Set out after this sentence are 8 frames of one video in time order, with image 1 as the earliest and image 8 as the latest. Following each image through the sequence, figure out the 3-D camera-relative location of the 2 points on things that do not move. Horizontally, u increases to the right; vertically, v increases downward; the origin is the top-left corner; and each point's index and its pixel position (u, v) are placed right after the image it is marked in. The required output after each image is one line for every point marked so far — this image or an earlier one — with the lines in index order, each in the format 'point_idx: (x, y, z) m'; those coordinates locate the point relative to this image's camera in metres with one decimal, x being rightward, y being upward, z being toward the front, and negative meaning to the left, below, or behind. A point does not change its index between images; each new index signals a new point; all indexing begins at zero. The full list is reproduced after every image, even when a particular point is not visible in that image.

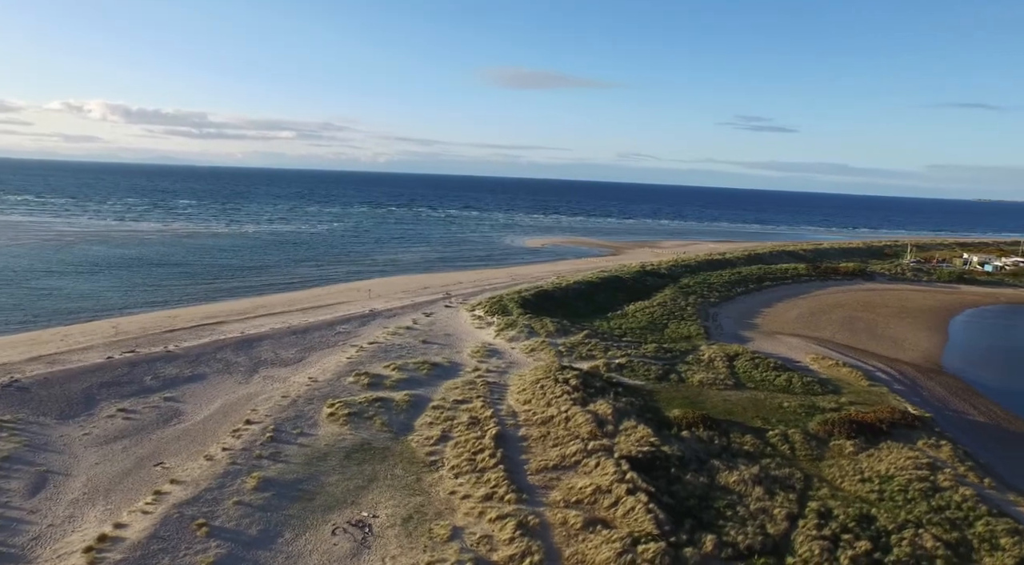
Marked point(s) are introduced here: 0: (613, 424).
0: (+2.2, -2.9, +14.4) m
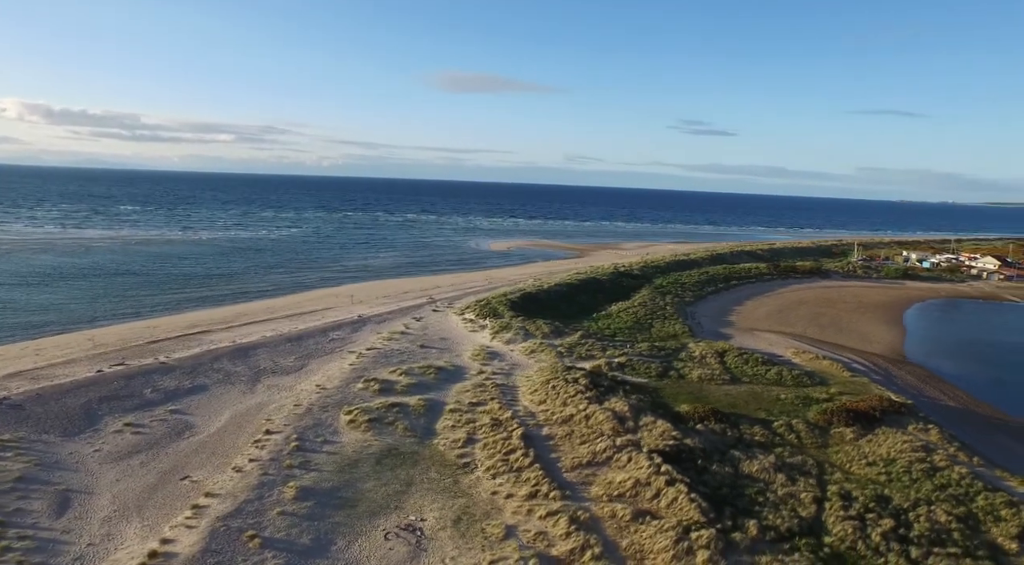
0: (+2.7, -3.0, +15.1) m
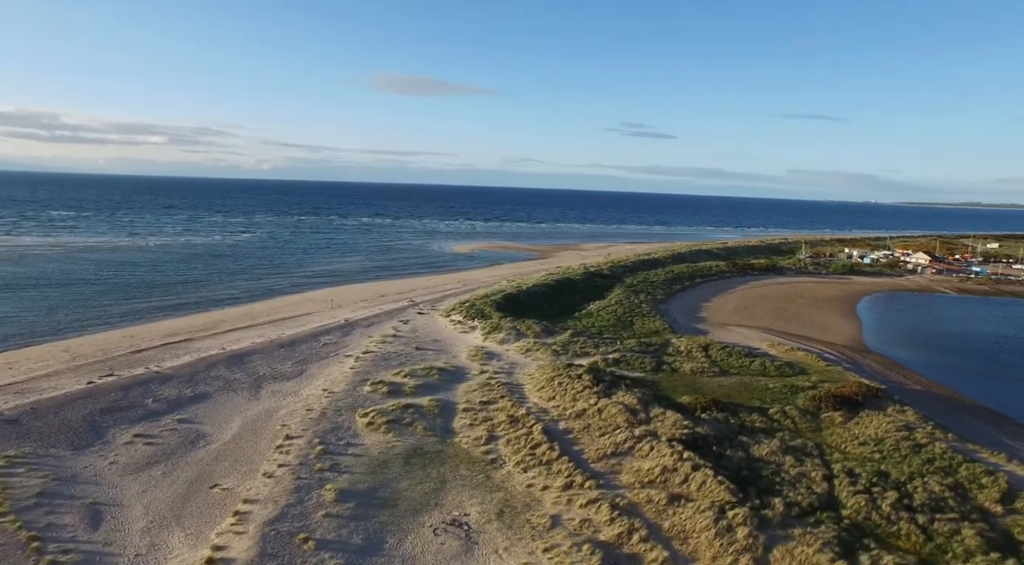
0: (+3.1, -3.0, +16.0) m
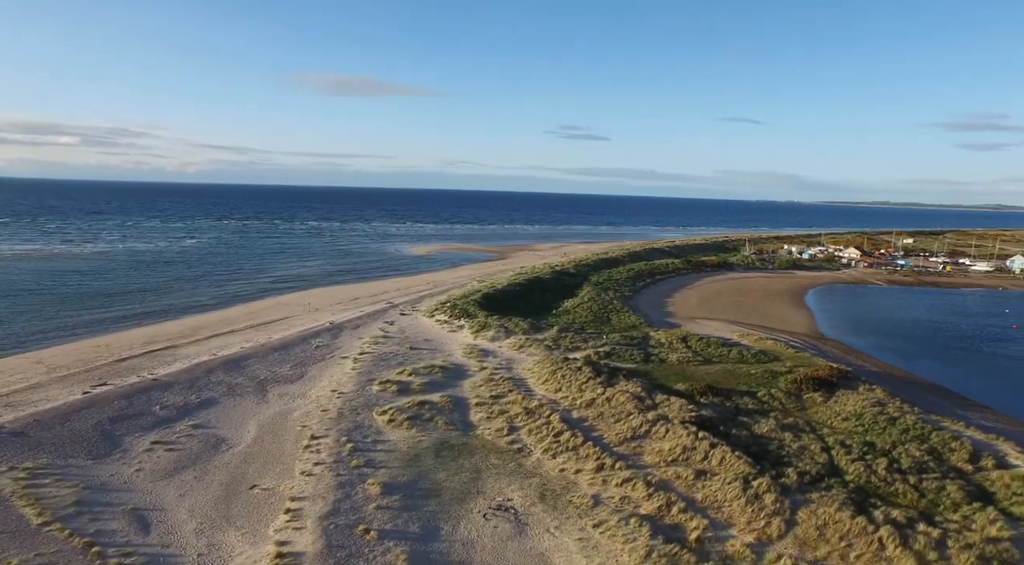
0: (+3.4, -2.9, +17.1) m
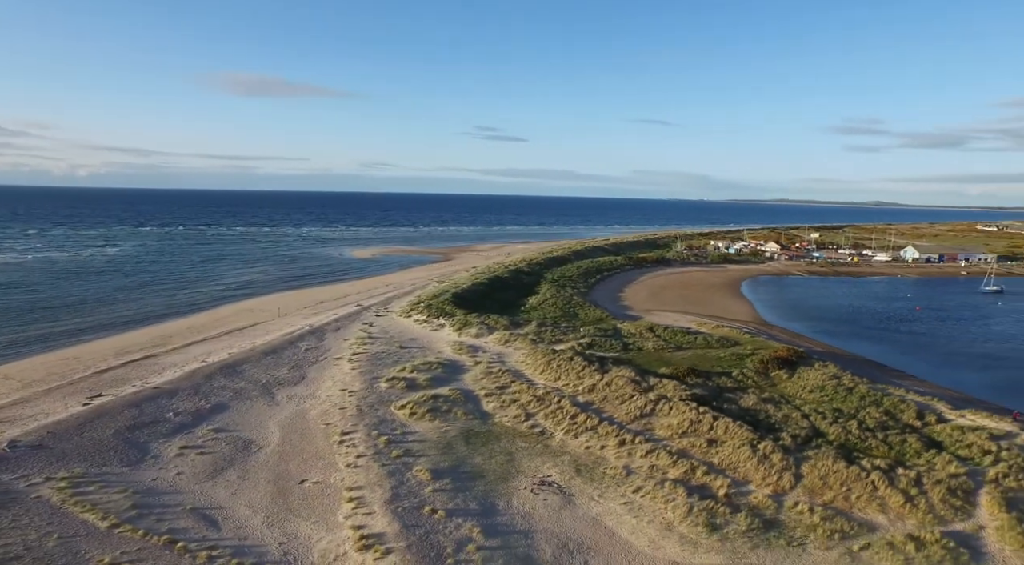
0: (+3.7, -2.7, +19.0) m
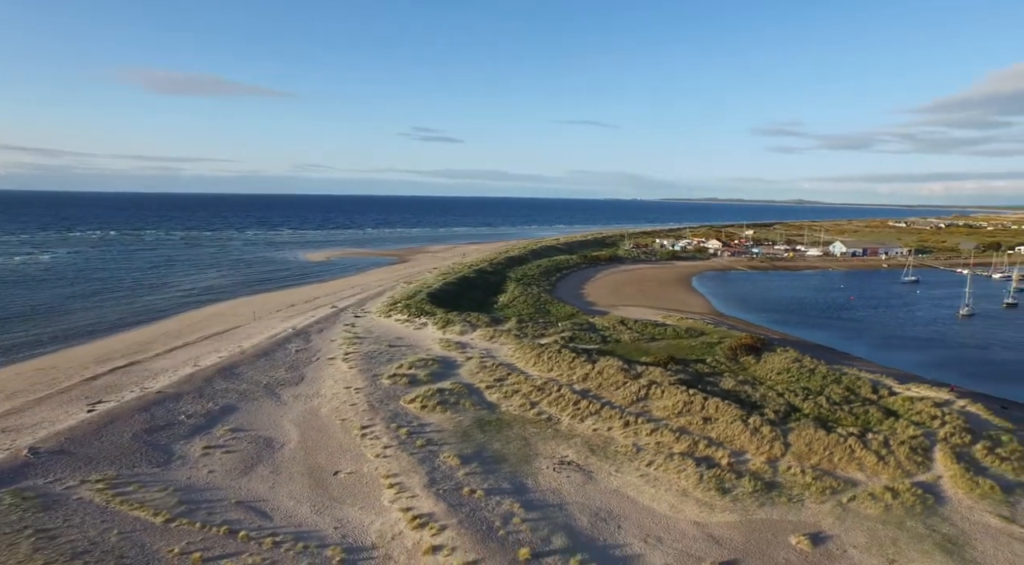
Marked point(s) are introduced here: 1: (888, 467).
0: (+3.6, -2.6, +20.6) m
1: (+8.2, -4.0, +15.0) m
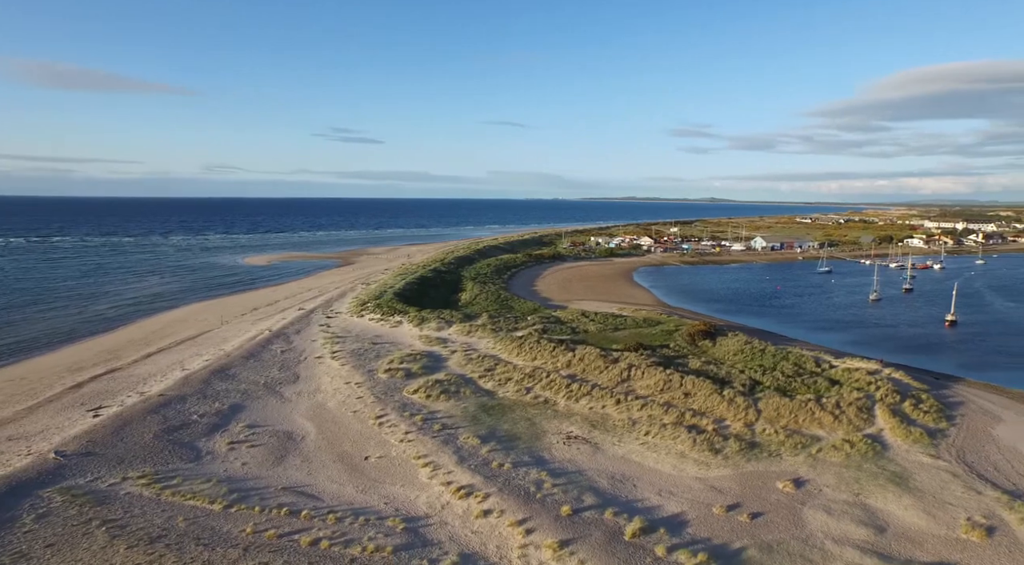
0: (+3.2, -2.4, +22.7) m
1: (+8.5, -3.6, +17.7) m
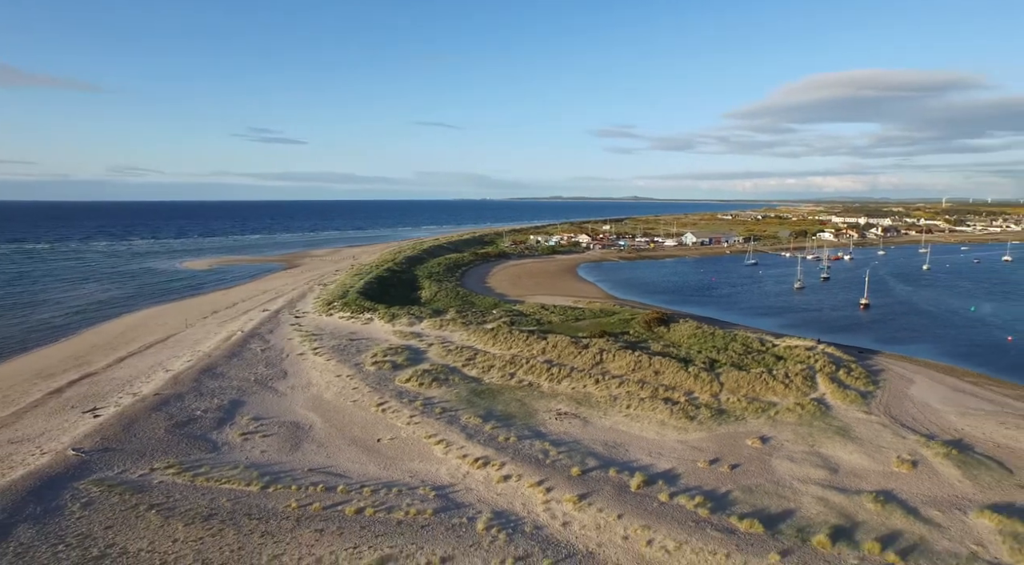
0: (+2.4, -2.1, +24.7) m
1: (+8.3, -3.2, +20.4) m
